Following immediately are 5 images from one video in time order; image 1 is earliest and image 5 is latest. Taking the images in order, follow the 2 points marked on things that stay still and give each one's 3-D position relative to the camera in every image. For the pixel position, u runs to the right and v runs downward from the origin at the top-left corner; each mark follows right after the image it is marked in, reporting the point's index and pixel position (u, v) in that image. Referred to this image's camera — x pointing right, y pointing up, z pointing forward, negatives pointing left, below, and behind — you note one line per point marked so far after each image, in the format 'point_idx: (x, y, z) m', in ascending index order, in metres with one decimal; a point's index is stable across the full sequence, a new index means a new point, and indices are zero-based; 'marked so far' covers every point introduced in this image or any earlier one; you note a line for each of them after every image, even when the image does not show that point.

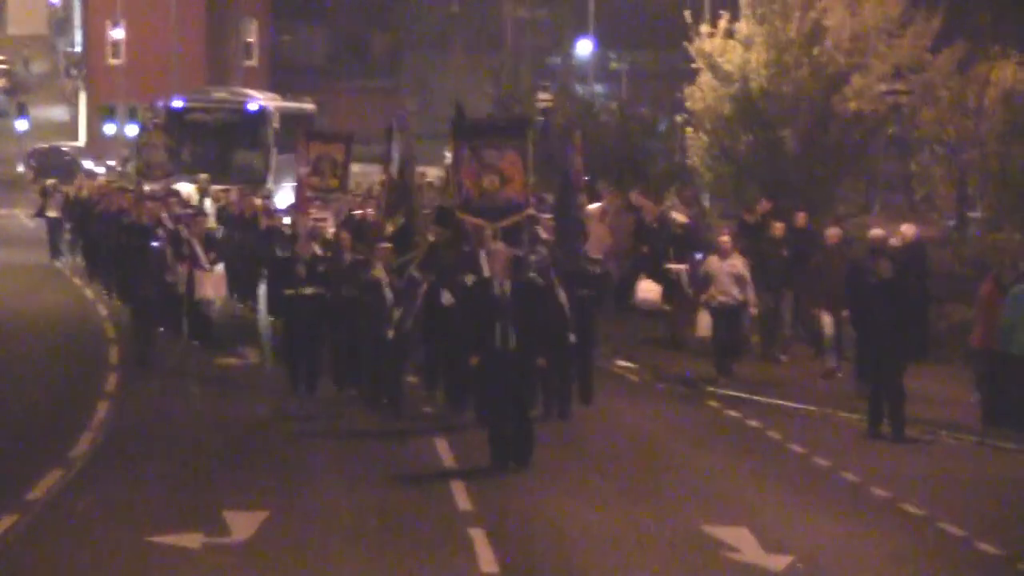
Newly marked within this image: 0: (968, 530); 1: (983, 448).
0: (+3.5, -1.9, +13.4) m
1: (+4.4, -1.5, +16.3) m
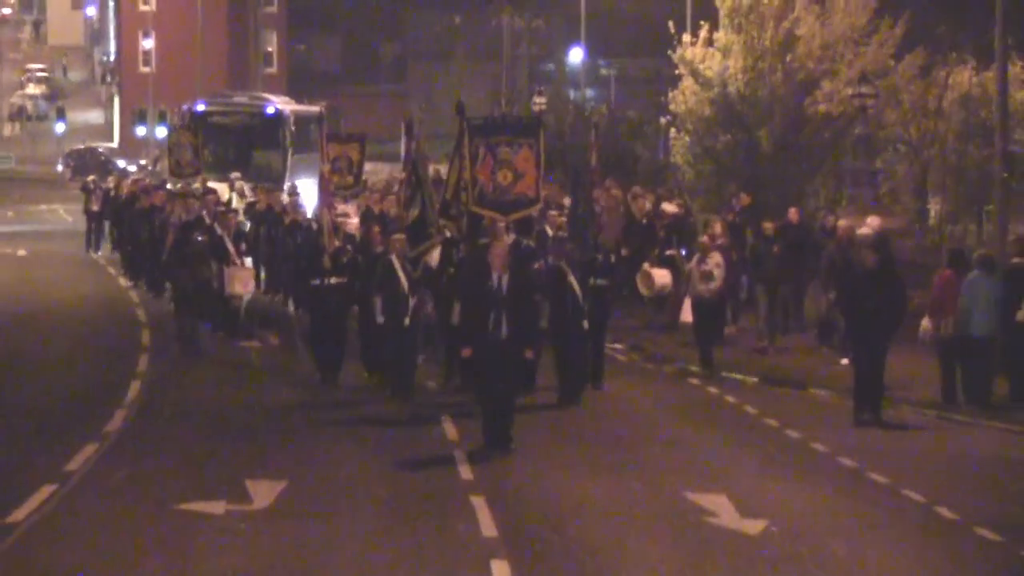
0: (+3.5, -1.8, +14.6) m
1: (+4.4, -1.4, +17.6) m
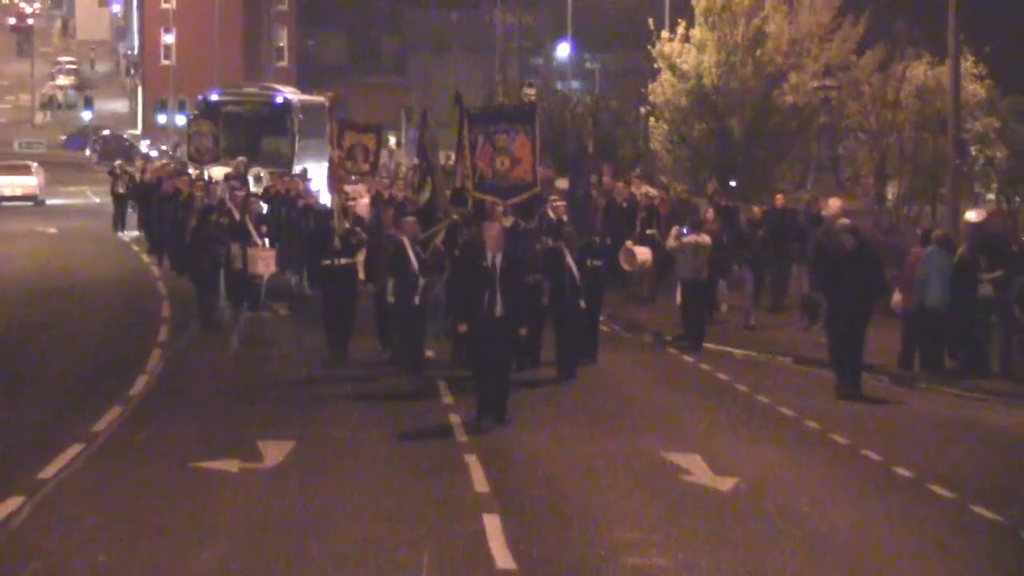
0: (+3.4, -1.5, +15.9) m
1: (+4.3, -1.1, +18.9) m
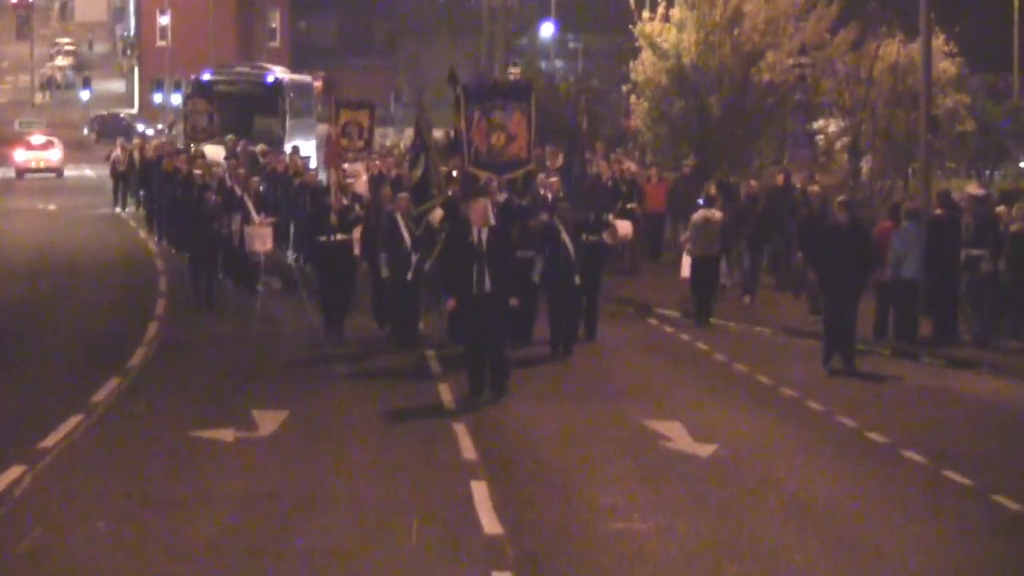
0: (+3.3, -1.3, +16.5) m
1: (+4.2, -0.8, +19.4) m
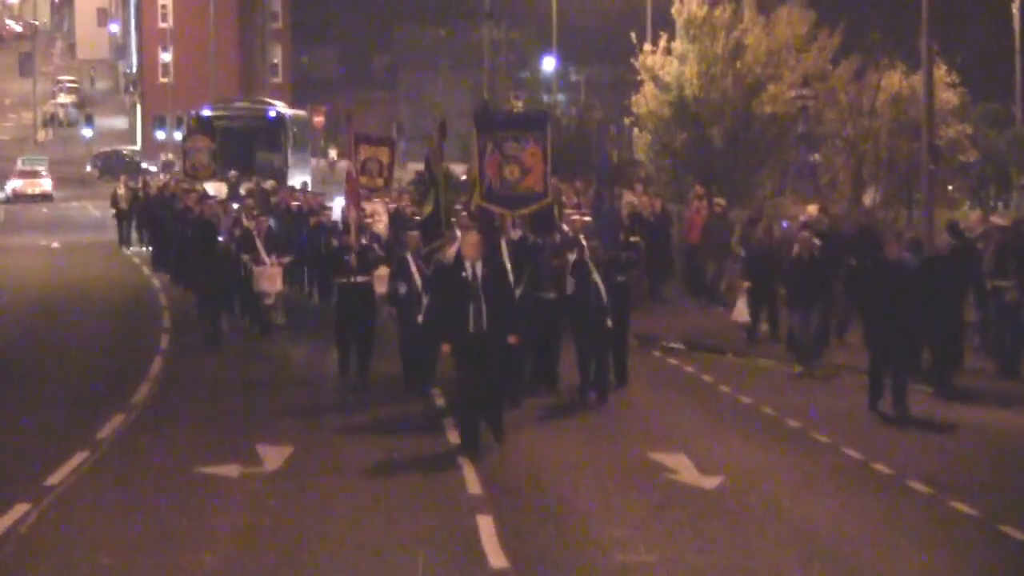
0: (+3.3, -1.6, +16.4) m
1: (+4.2, -1.2, +19.4) m
